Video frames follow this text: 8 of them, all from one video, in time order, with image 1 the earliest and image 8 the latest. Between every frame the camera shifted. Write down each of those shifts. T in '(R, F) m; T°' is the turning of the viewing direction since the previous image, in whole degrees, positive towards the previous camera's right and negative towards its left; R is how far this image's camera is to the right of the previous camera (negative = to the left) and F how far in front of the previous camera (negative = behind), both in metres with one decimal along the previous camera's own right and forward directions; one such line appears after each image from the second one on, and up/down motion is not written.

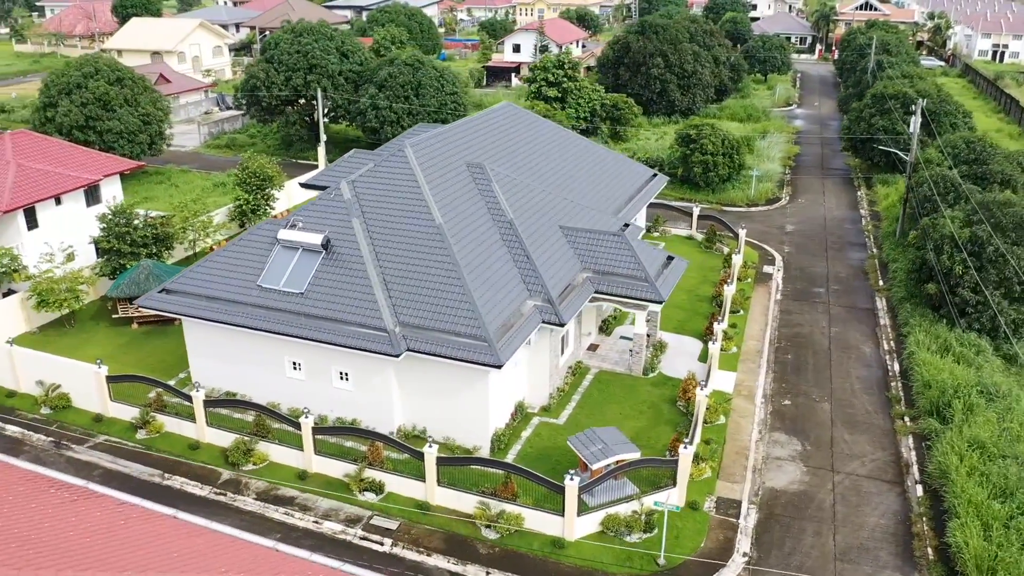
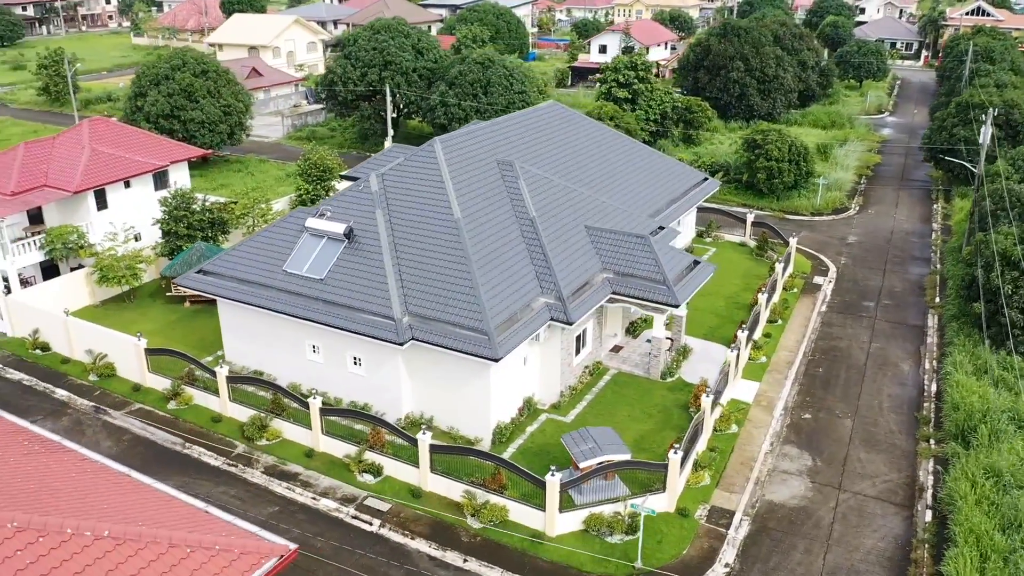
(+2.7, -0.2) m; -7°
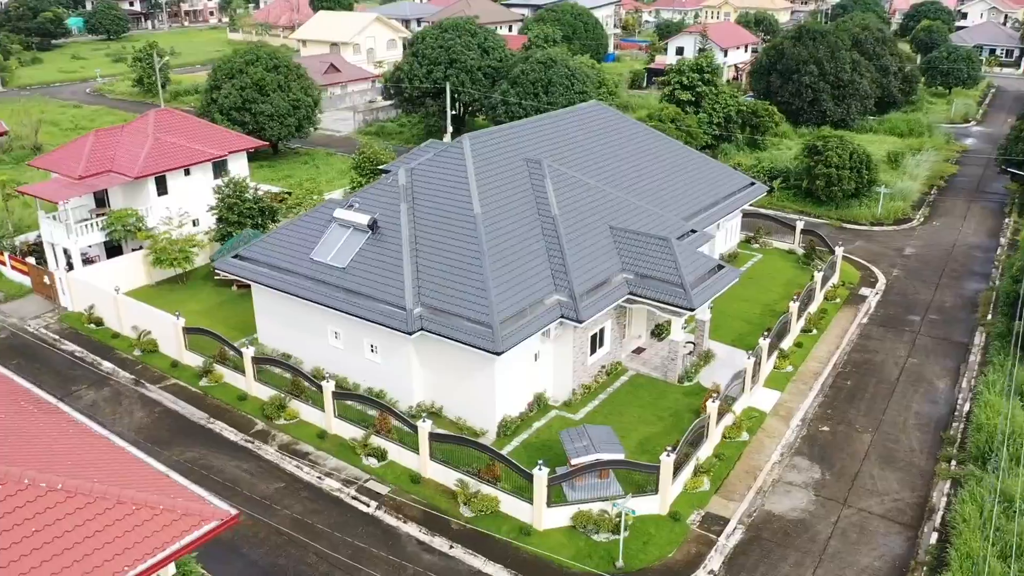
(+2.3, -0.2) m; -6°
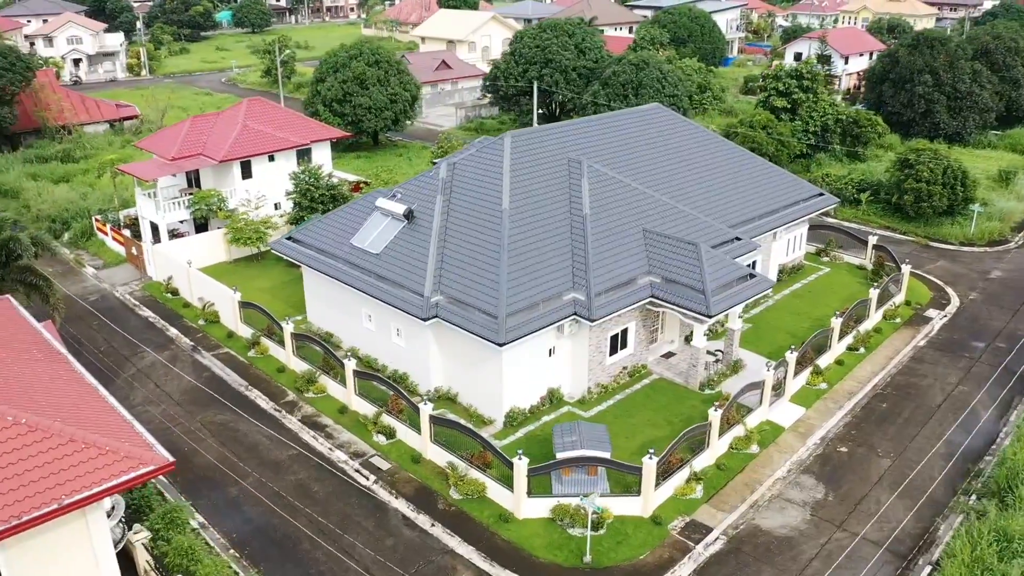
(+3.5, -0.3) m; -9°
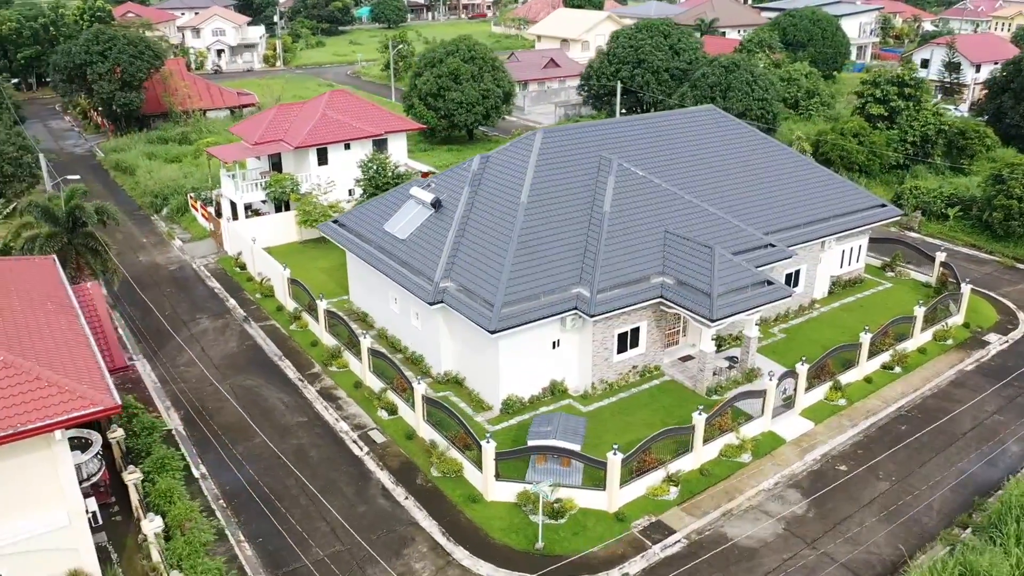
(+4.1, -0.3) m; -10°
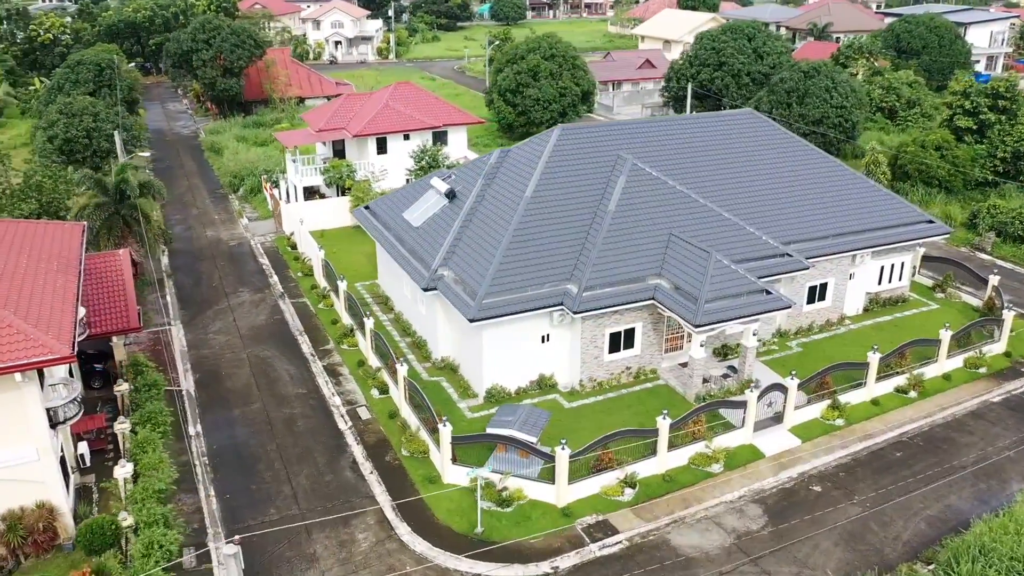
(+4.3, -0.1) m; -9°
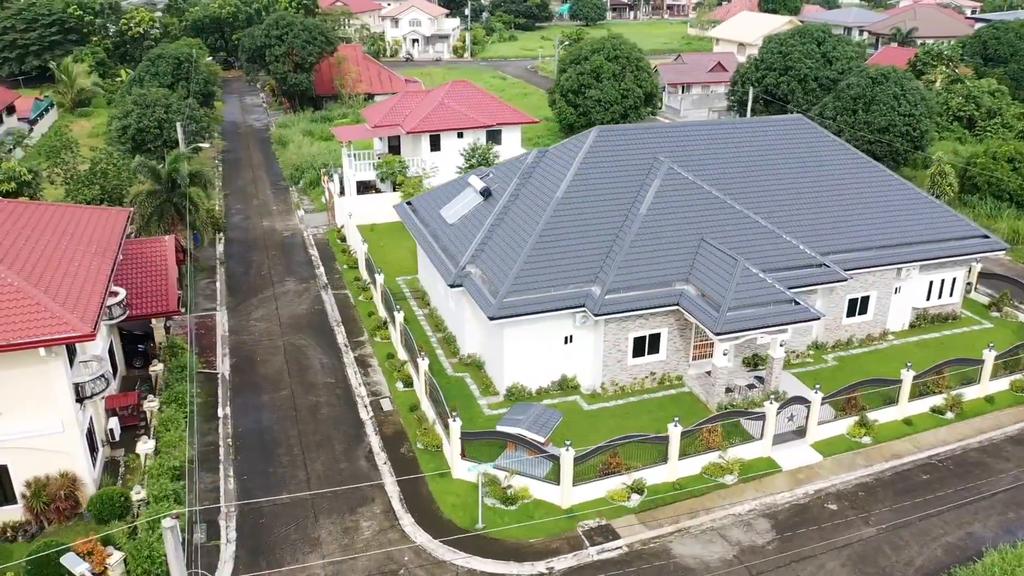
(+1.7, 0.0) m; -5°
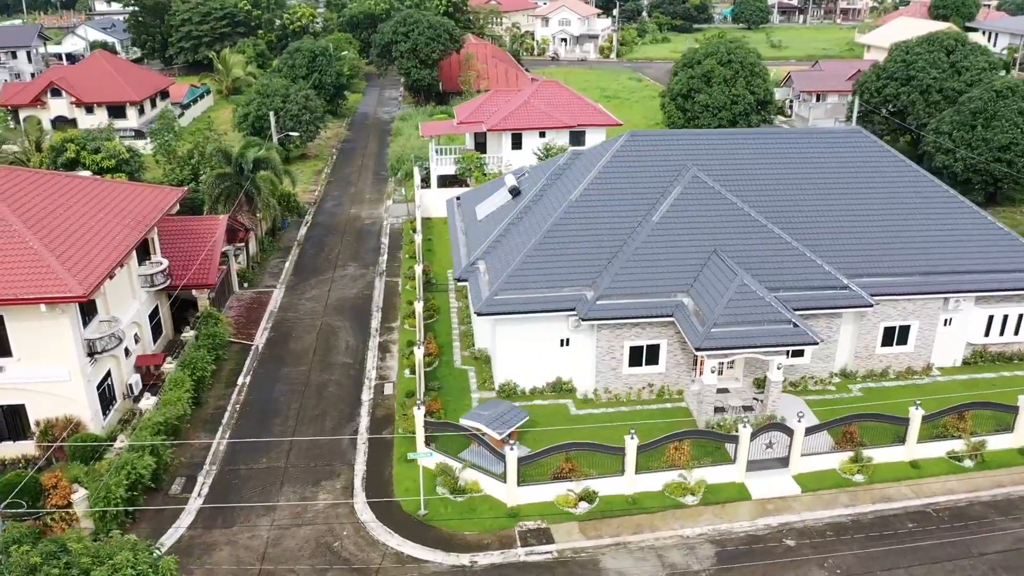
(+5.5, +0.3) m; -12°
